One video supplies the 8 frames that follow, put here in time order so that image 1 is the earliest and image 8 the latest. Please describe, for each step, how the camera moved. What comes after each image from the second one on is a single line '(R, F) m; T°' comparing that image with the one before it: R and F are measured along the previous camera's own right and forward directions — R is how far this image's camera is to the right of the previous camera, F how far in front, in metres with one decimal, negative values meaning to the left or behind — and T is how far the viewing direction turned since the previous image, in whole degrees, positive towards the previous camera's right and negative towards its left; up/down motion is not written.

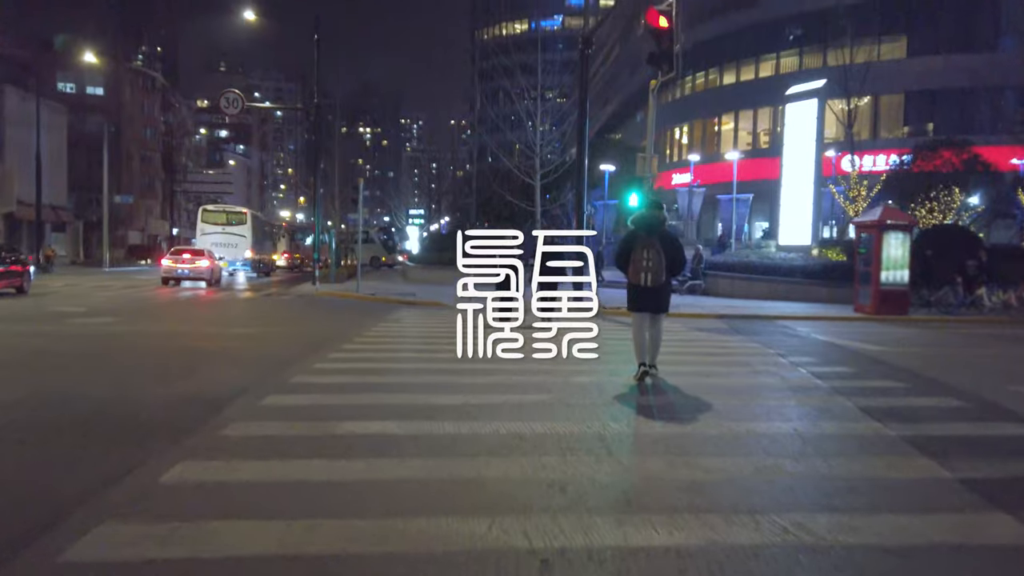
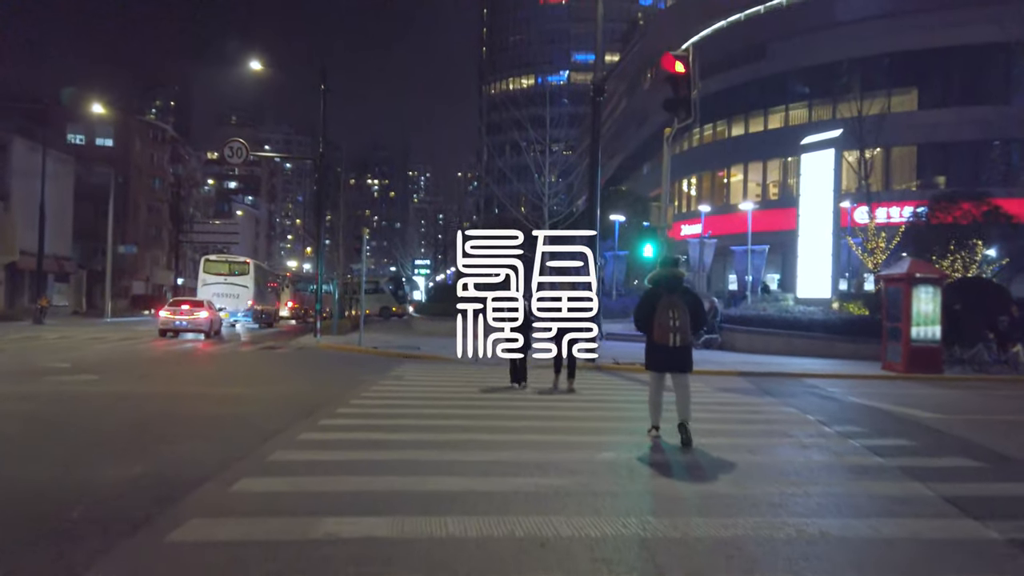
(-0.1, +1.0) m; 0°
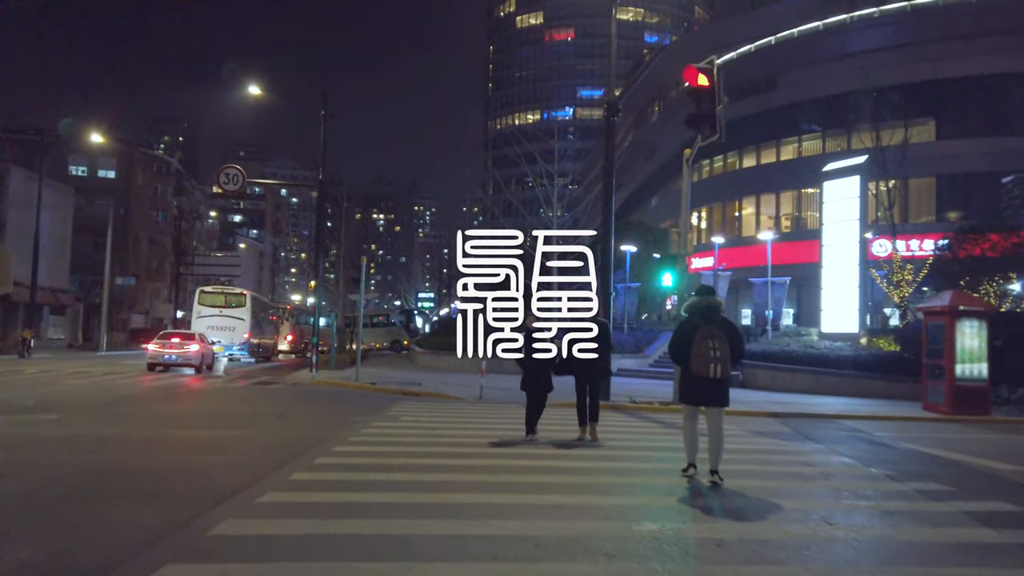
(-0.1, +1.4) m; 0°
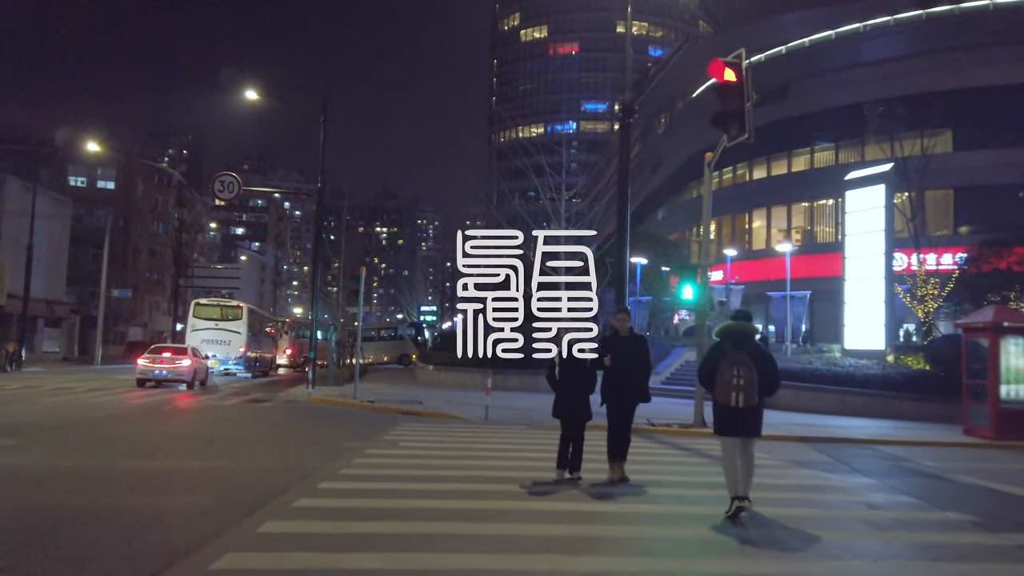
(-0.1, +1.2) m; 0°
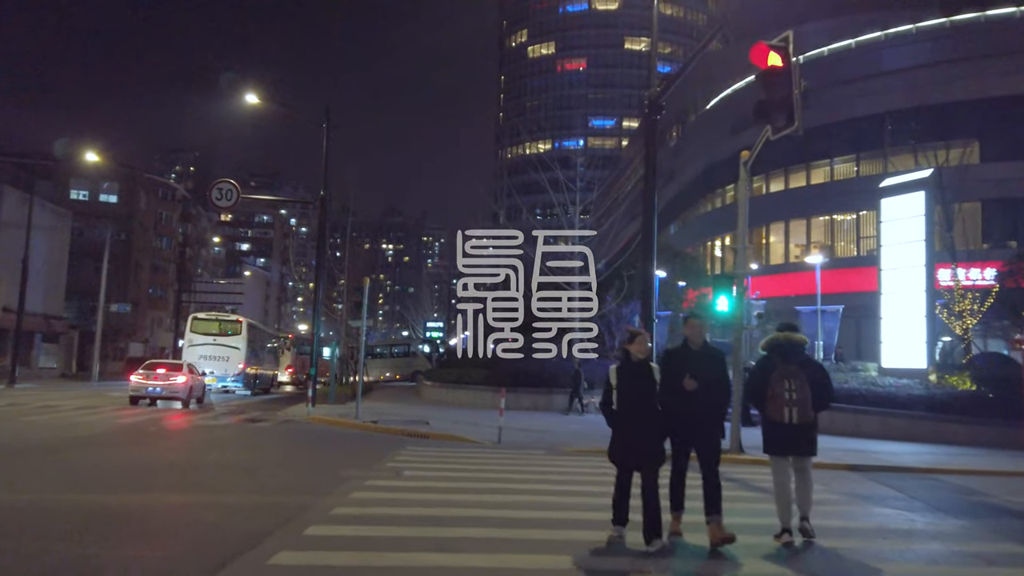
(-0.2, +1.5) m; 0°
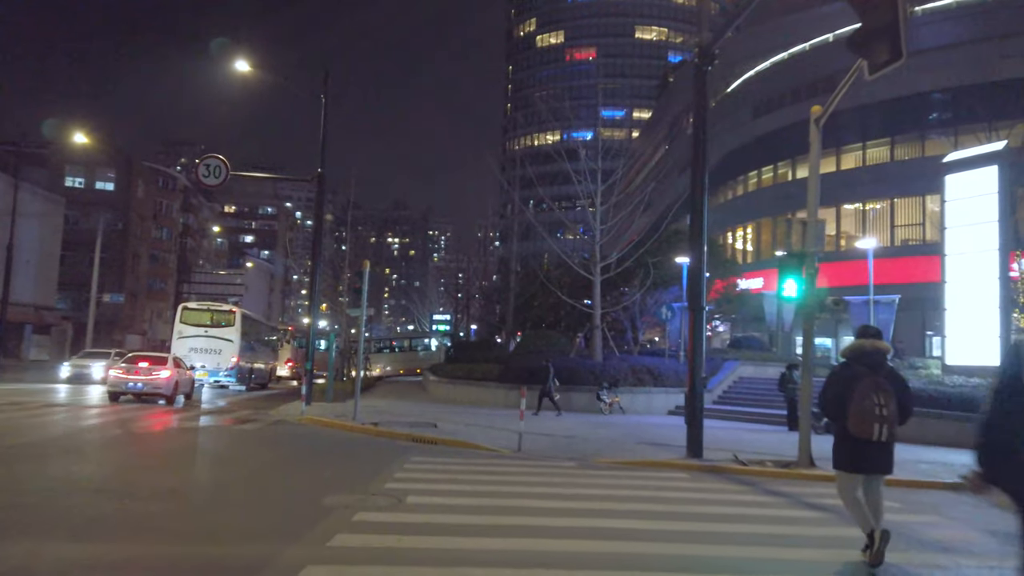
(-0.3, +2.4) m; 0°
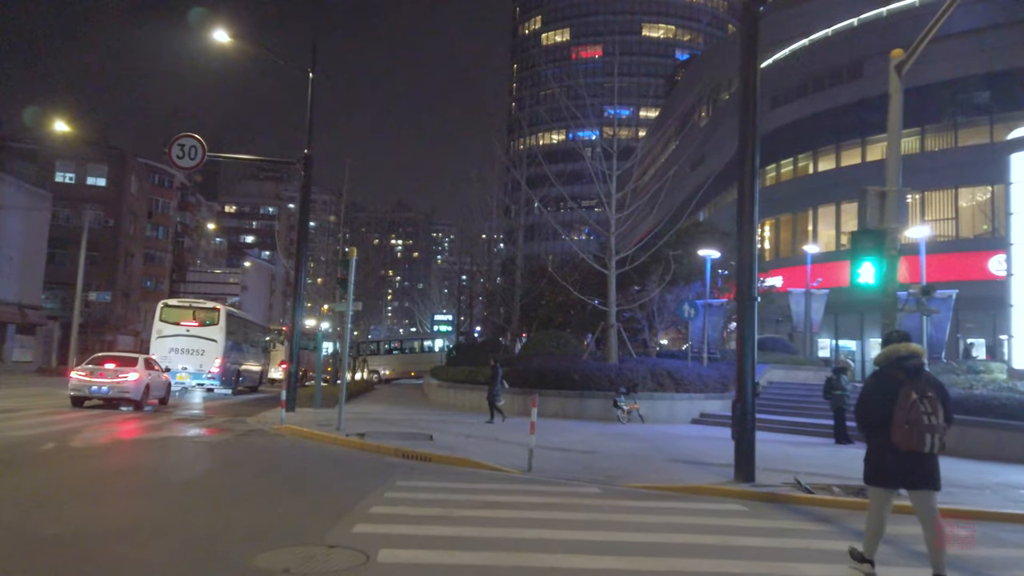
(-0.1, +2.4) m; 0°
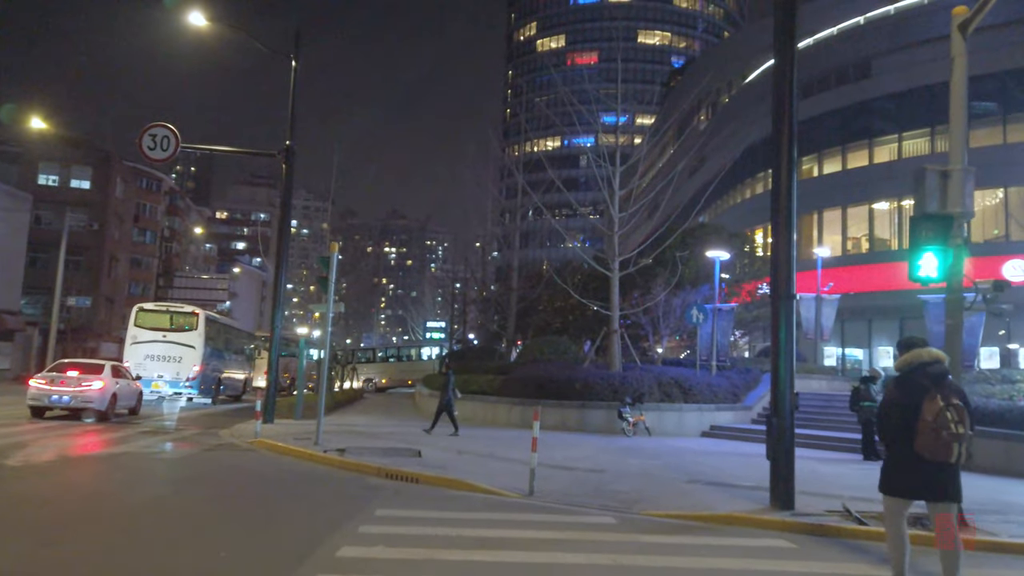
(-0.1, +1.5) m; 0°
